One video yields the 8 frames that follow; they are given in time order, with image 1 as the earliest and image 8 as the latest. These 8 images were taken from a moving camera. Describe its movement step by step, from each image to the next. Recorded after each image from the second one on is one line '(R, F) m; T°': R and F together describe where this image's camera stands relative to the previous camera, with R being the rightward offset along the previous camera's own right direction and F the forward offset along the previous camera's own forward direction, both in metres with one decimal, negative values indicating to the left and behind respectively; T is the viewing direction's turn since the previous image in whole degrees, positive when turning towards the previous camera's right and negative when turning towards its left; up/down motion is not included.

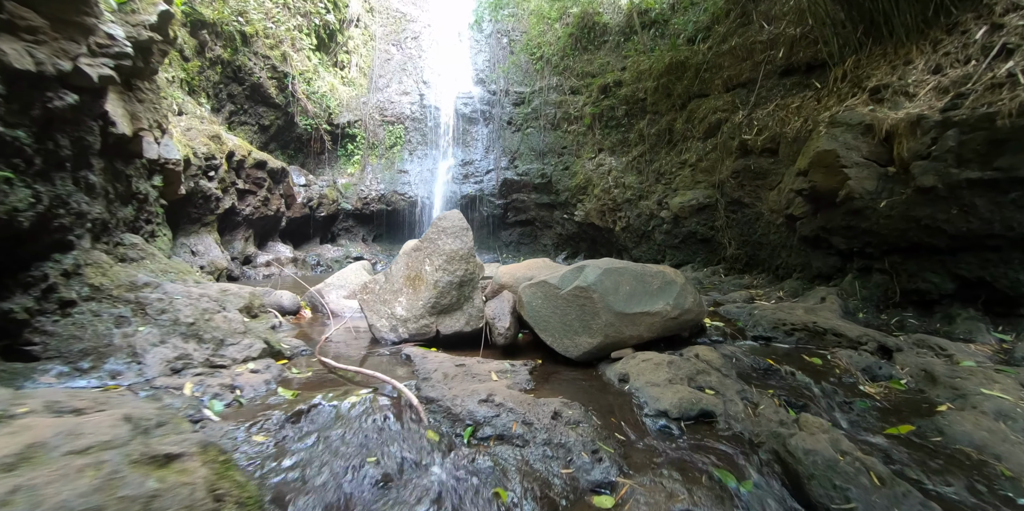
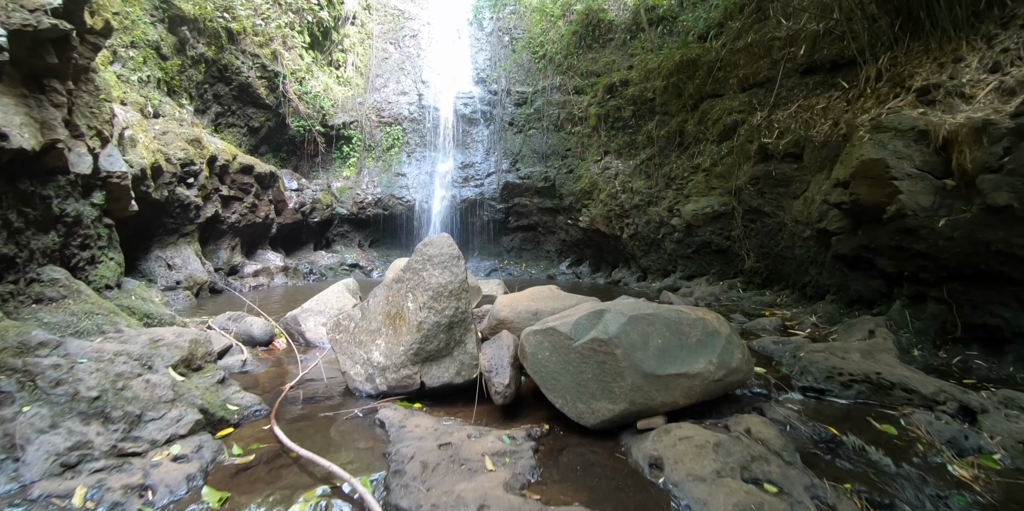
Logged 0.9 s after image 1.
(0.0, +0.6) m; 0°
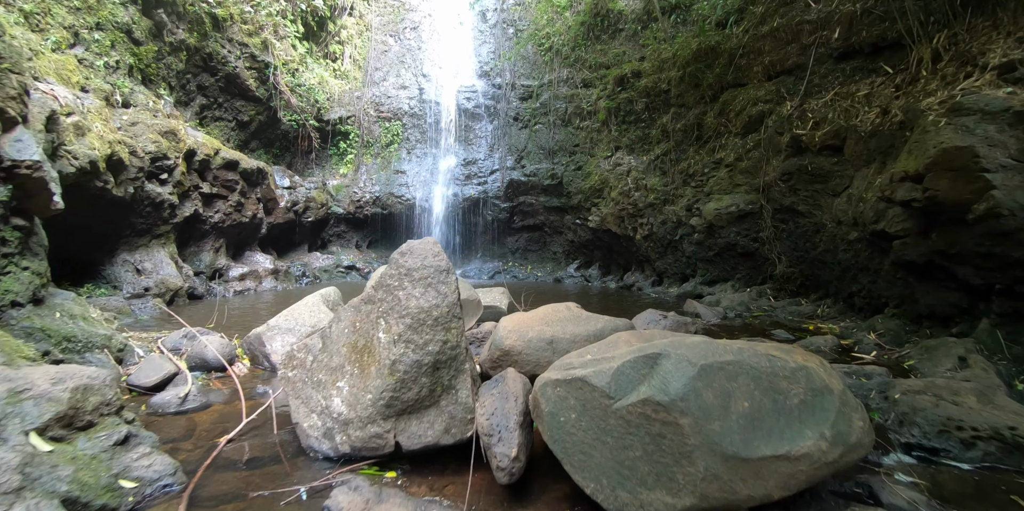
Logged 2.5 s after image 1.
(0.0, +0.7) m; -1°
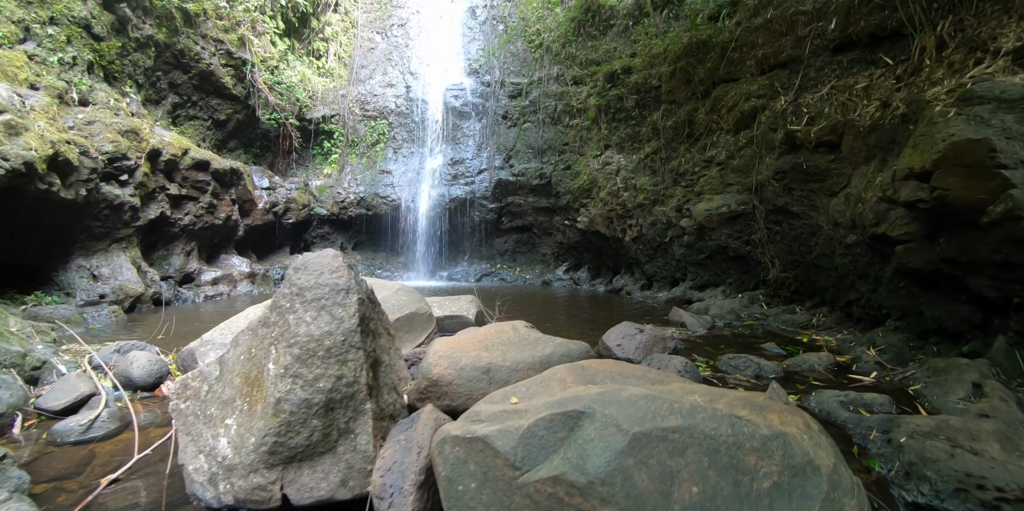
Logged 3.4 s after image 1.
(+0.4, +0.4) m; 0°
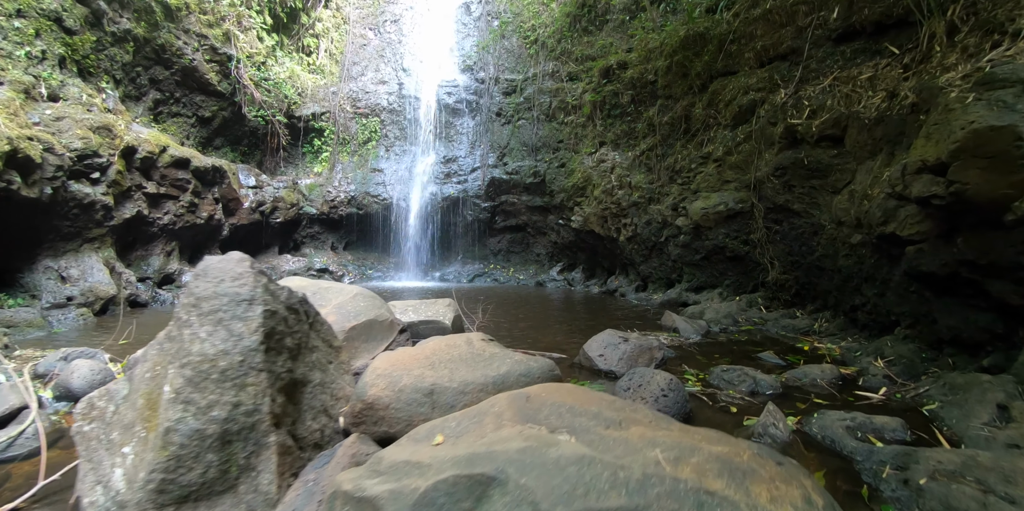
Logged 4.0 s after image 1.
(+0.2, +0.3) m; 0°
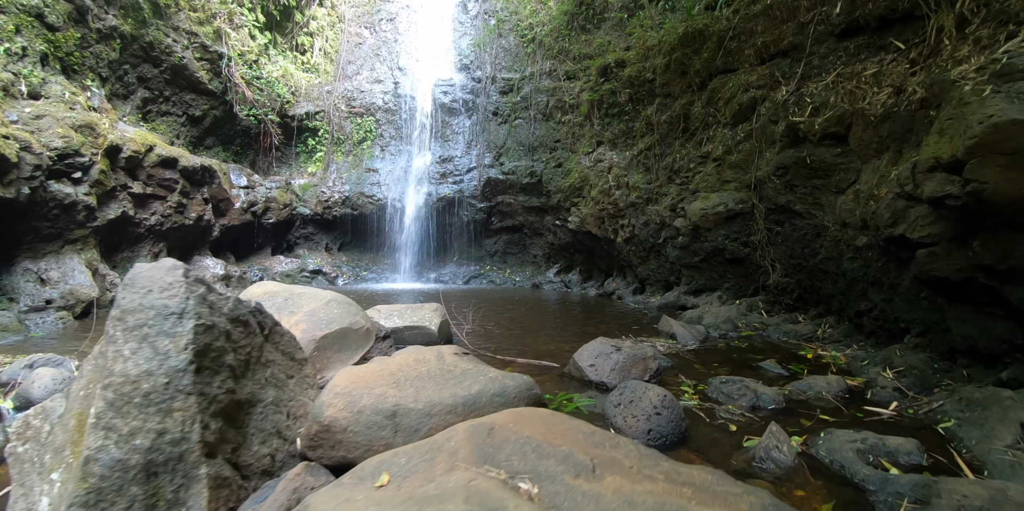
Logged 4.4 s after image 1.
(+0.1, +0.2) m; 0°
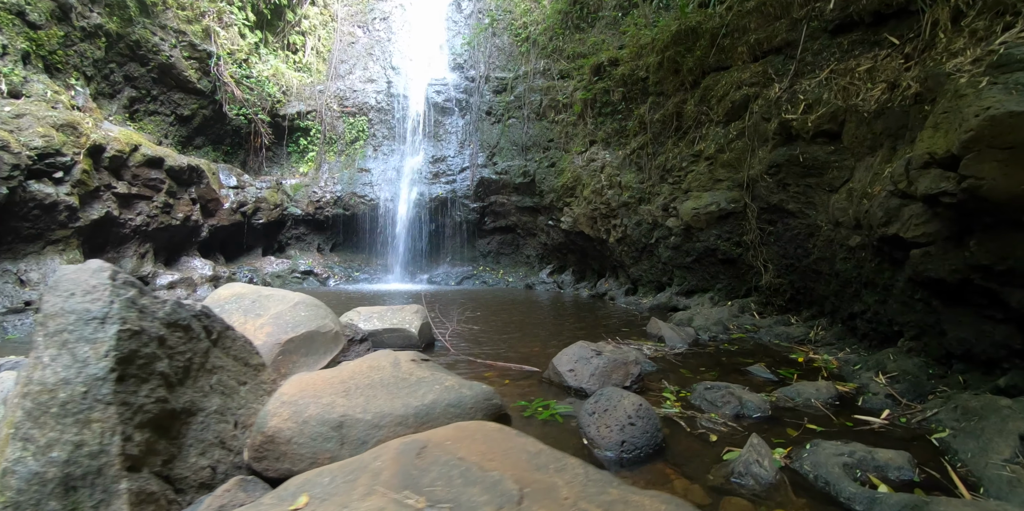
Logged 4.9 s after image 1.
(+0.2, +0.1) m; 0°
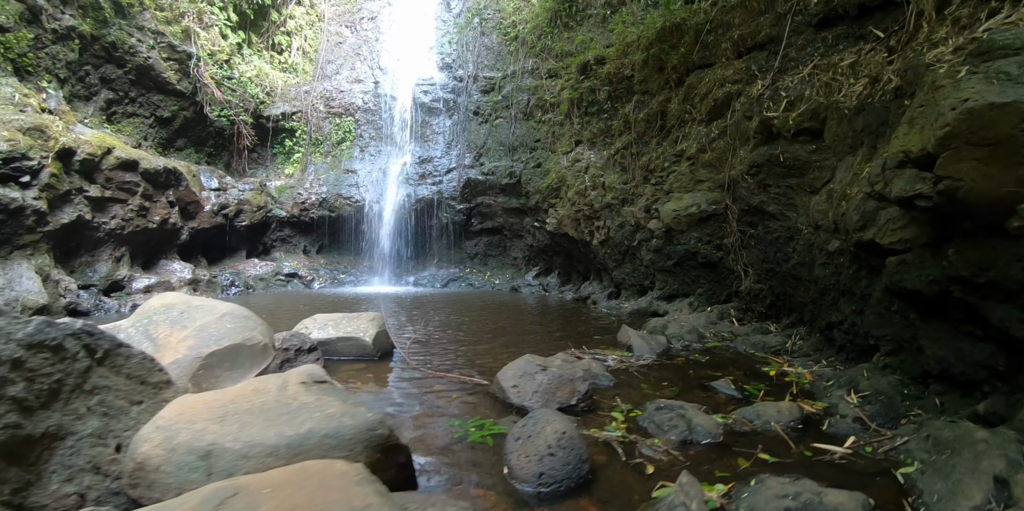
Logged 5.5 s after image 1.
(+0.4, +0.2) m; 0°
